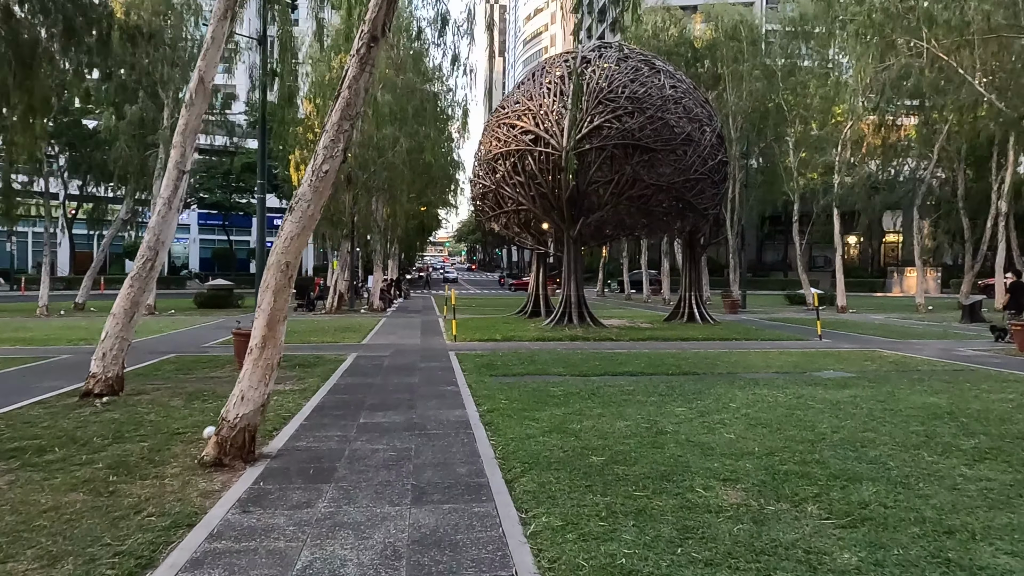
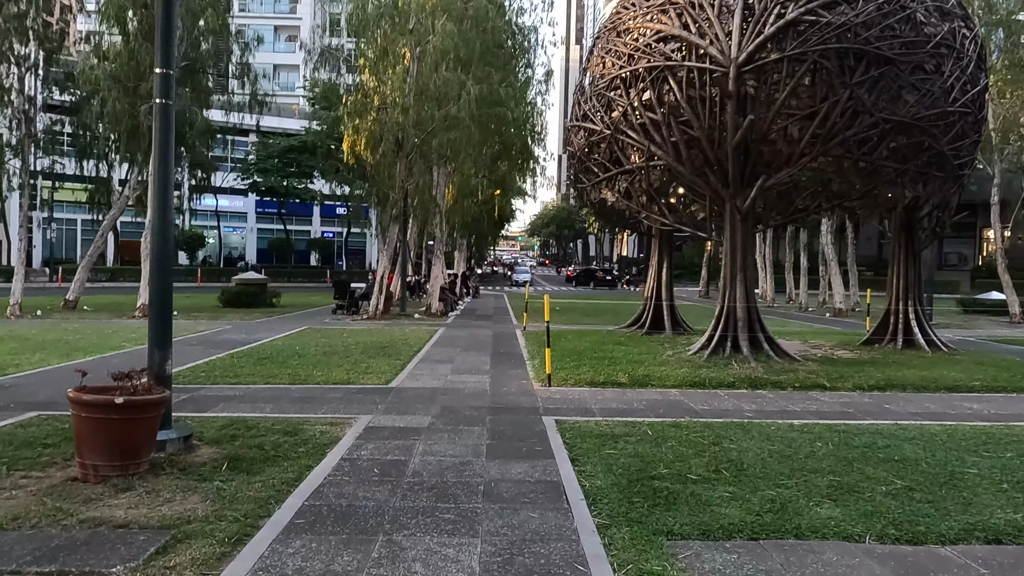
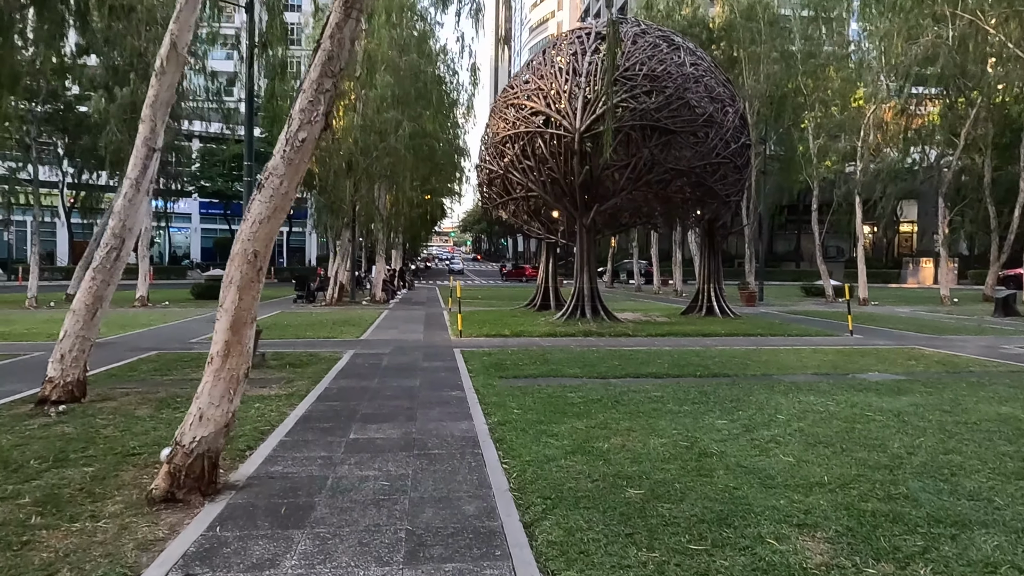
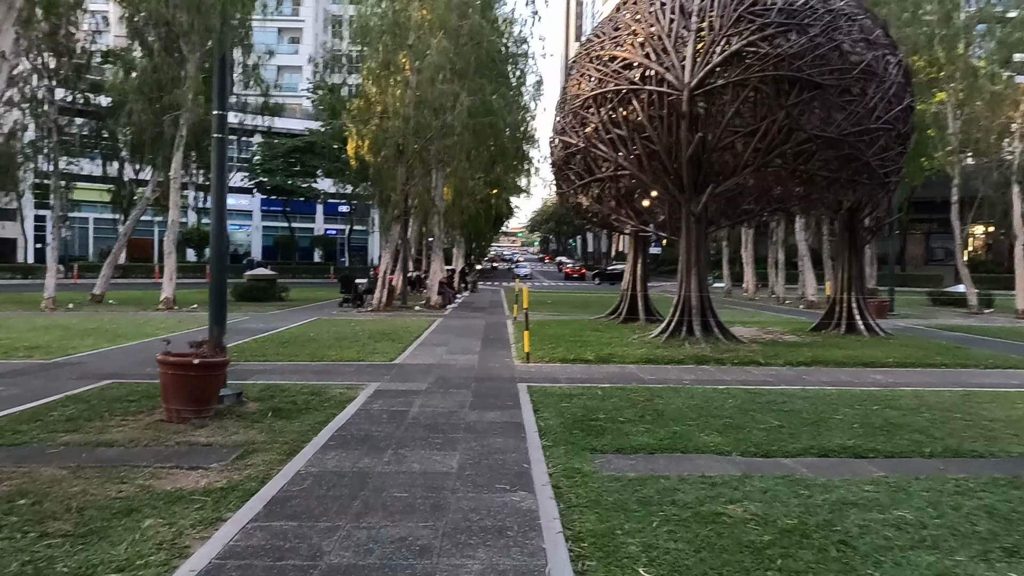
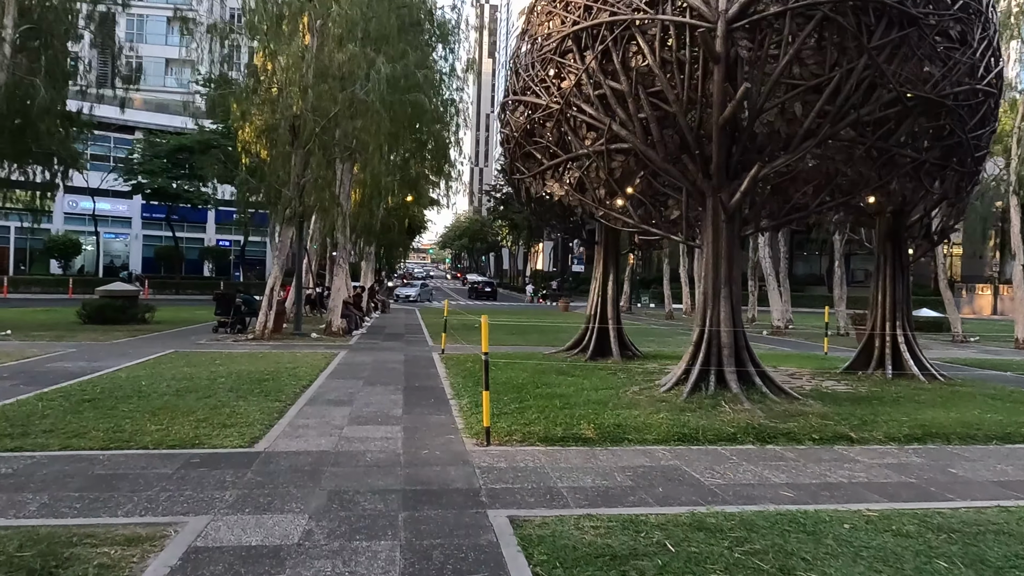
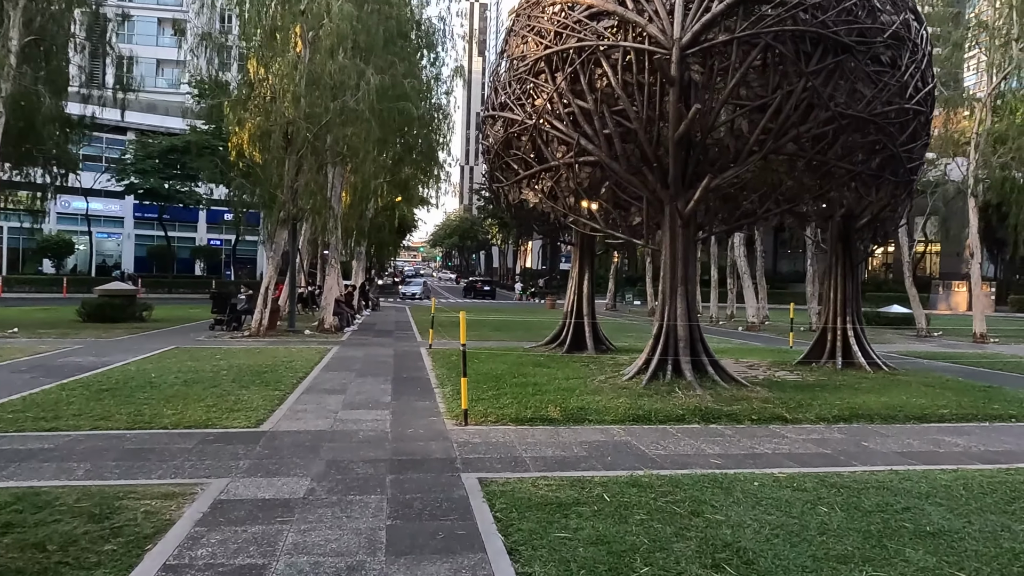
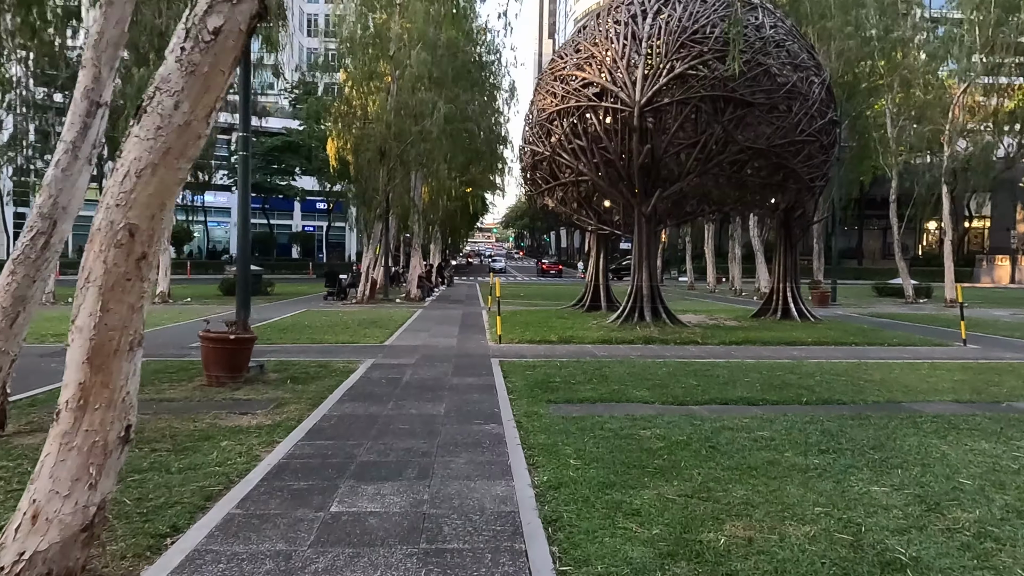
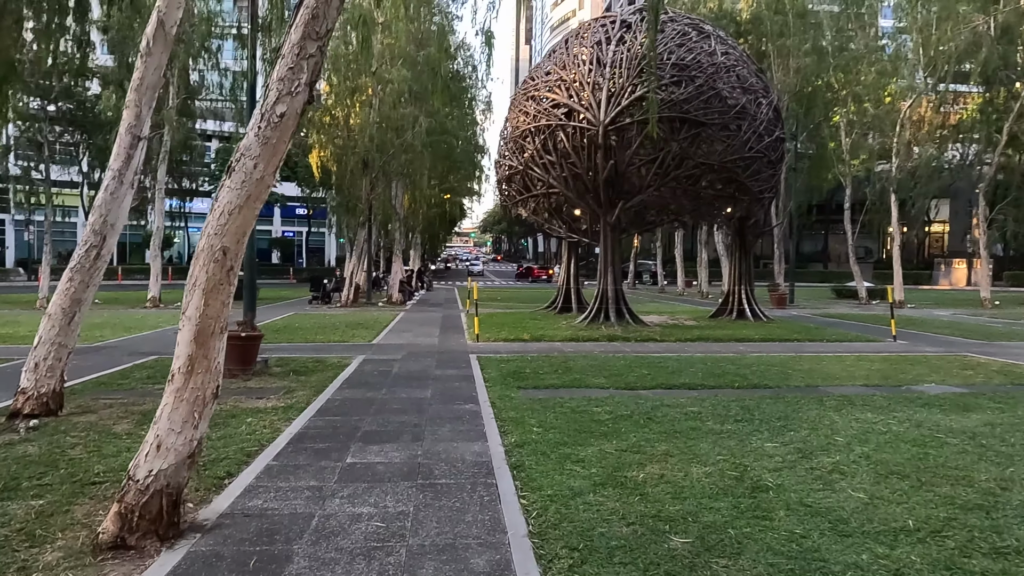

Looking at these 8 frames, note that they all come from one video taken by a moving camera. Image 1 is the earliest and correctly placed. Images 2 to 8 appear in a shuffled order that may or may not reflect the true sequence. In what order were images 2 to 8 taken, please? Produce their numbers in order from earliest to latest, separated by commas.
3, 8, 7, 4, 2, 6, 5
